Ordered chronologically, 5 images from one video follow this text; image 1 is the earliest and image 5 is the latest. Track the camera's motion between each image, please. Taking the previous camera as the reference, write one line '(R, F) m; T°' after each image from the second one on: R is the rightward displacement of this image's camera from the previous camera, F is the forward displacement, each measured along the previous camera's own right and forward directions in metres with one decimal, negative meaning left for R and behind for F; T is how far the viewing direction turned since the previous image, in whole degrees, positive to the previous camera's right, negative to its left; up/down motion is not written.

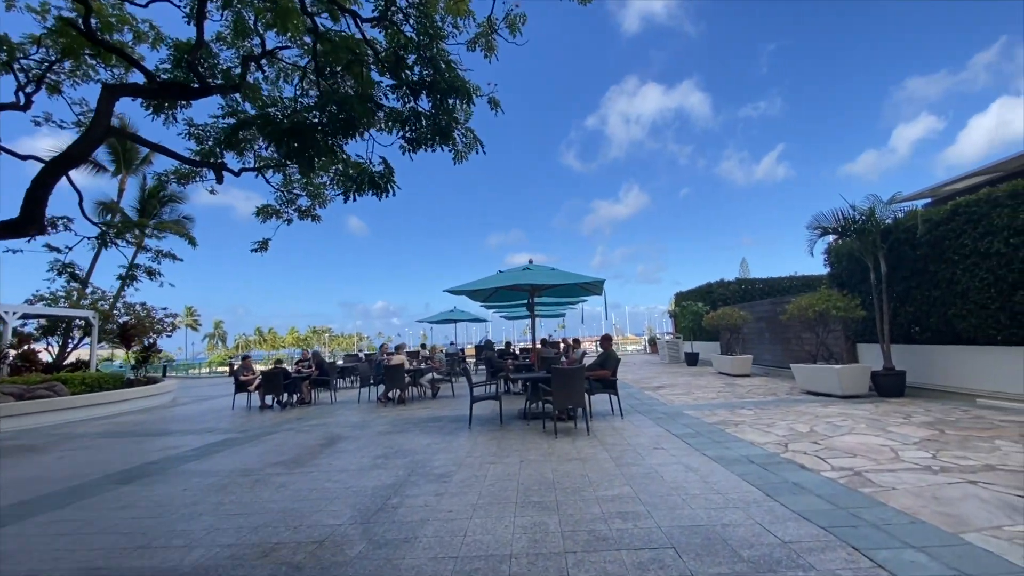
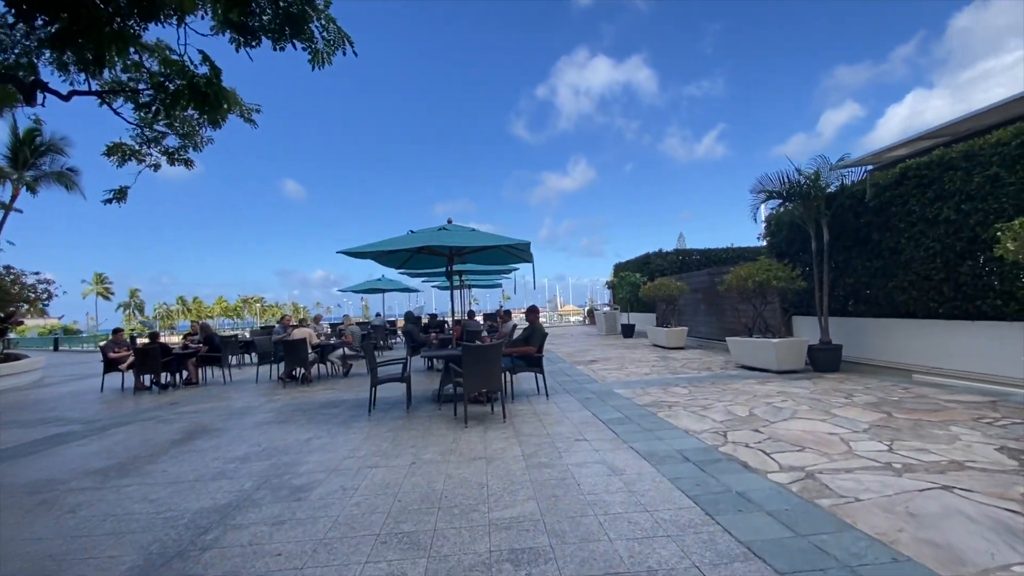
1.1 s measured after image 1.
(+0.5, +1.1) m; +6°
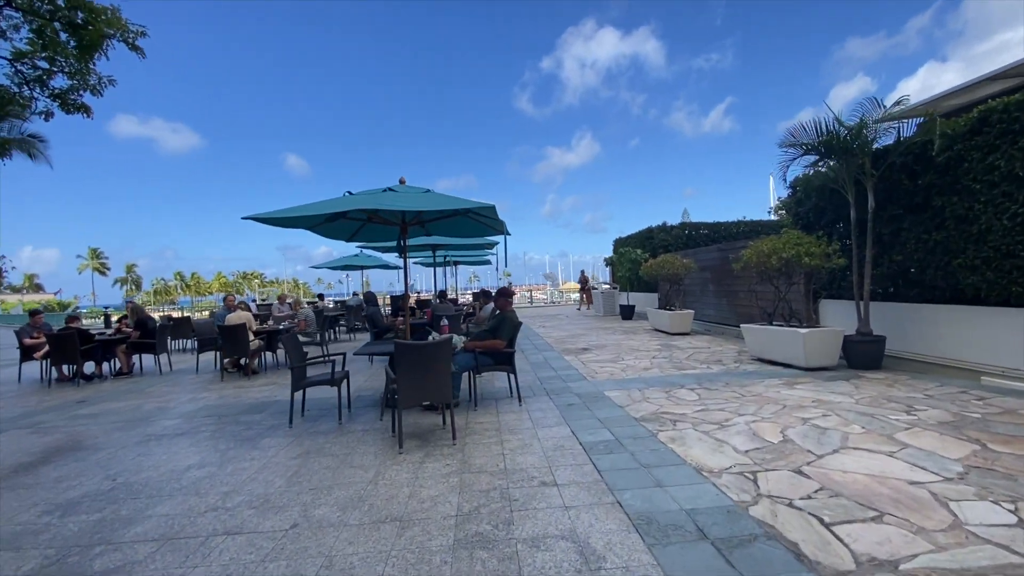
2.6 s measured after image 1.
(+0.4, +1.5) m; 0°
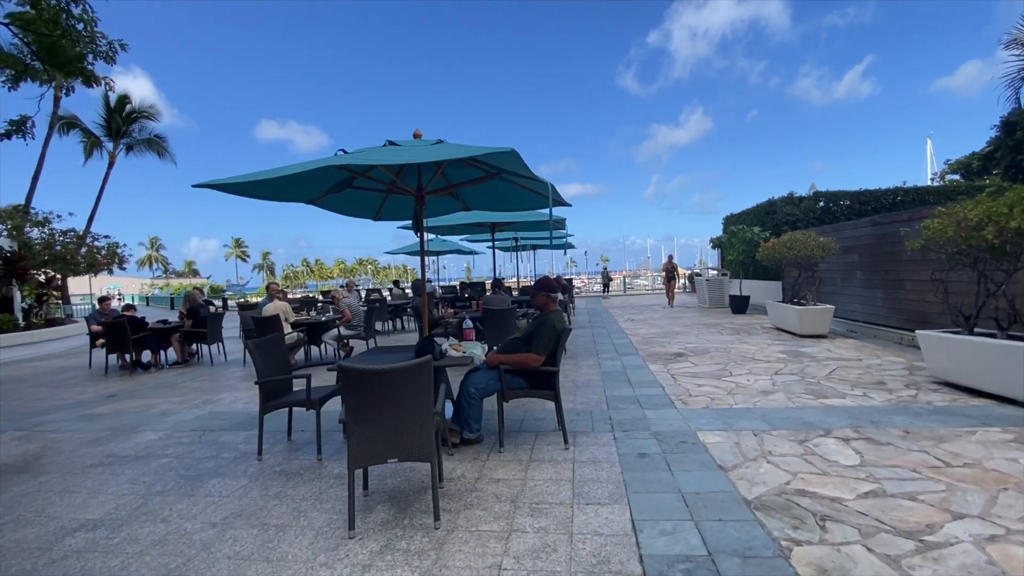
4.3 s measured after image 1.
(+0.5, +1.8) m; -12°
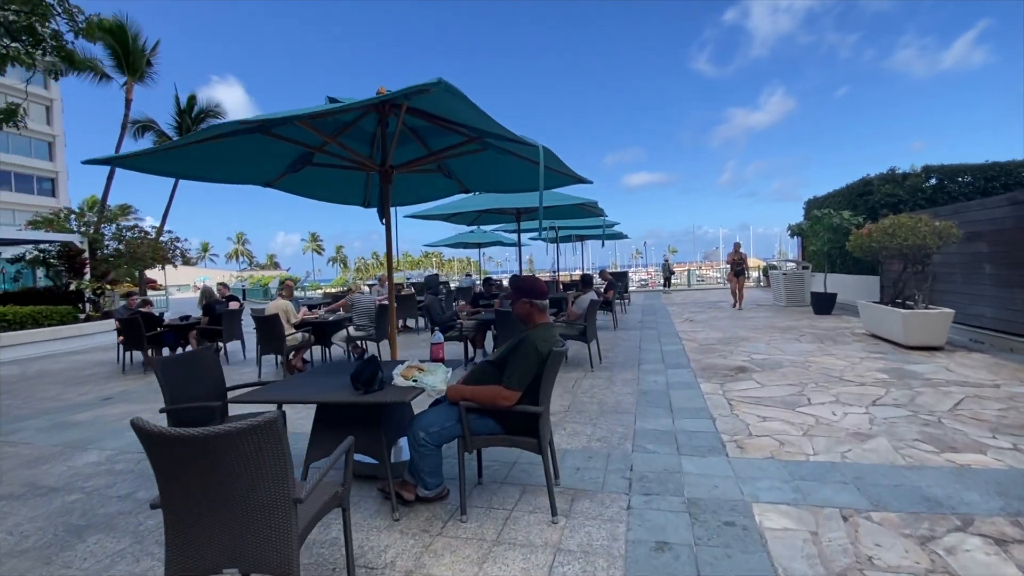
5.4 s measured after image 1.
(+0.6, +1.2) m; -8°
